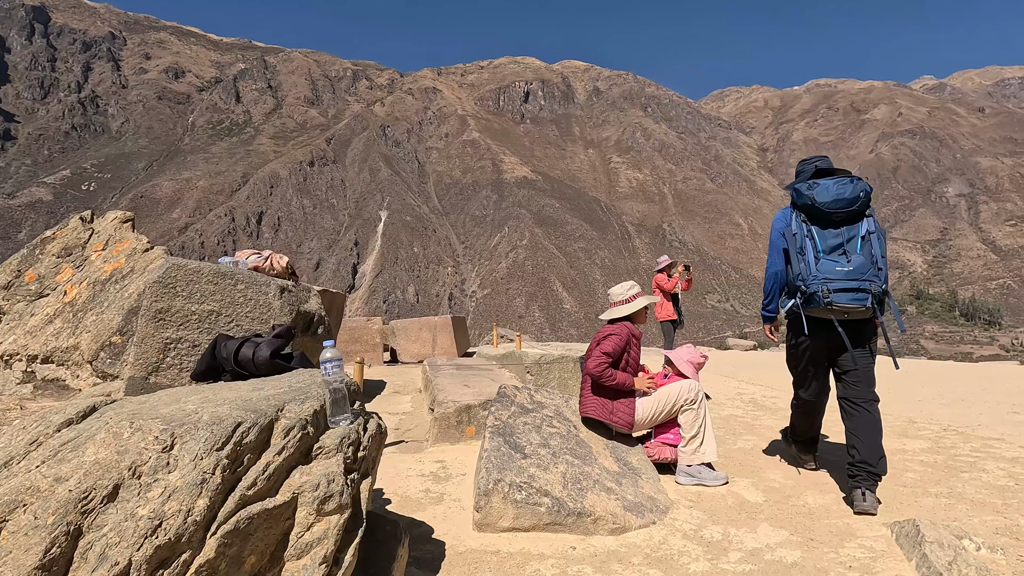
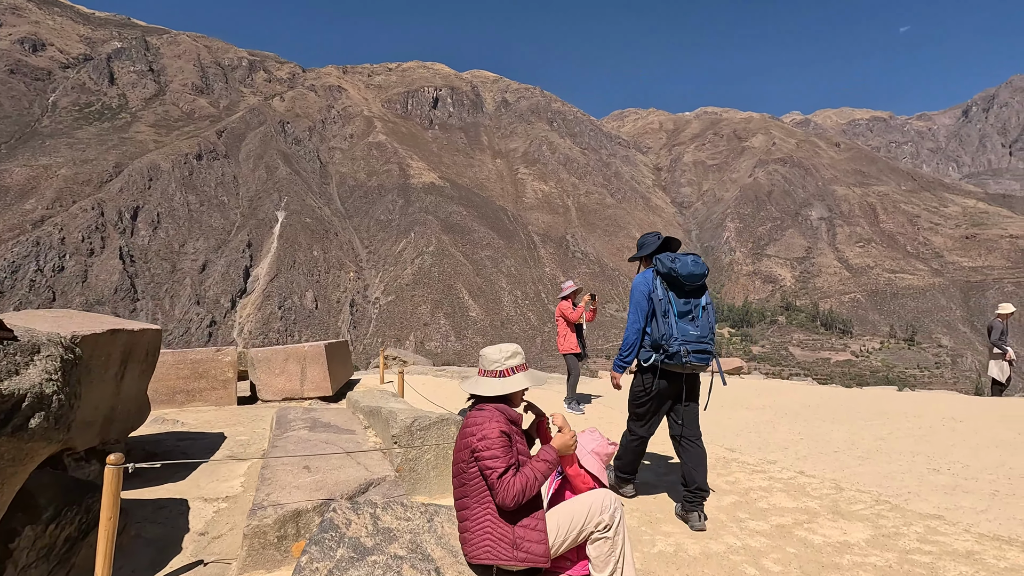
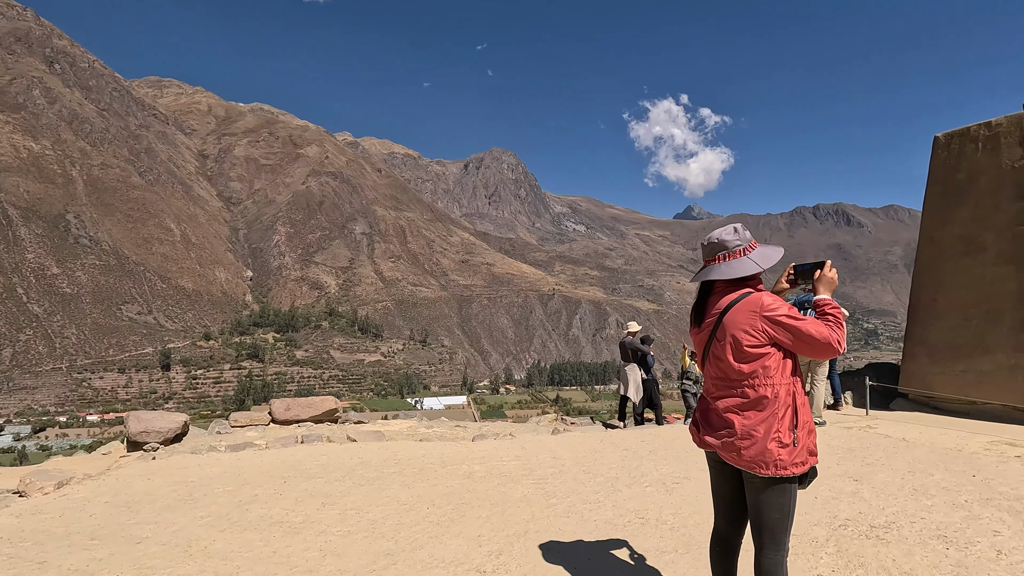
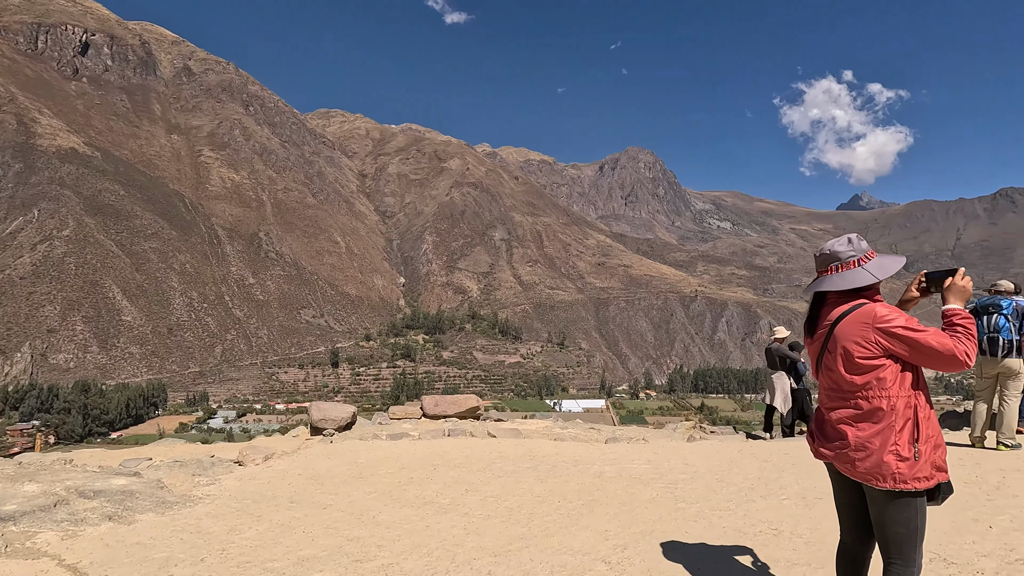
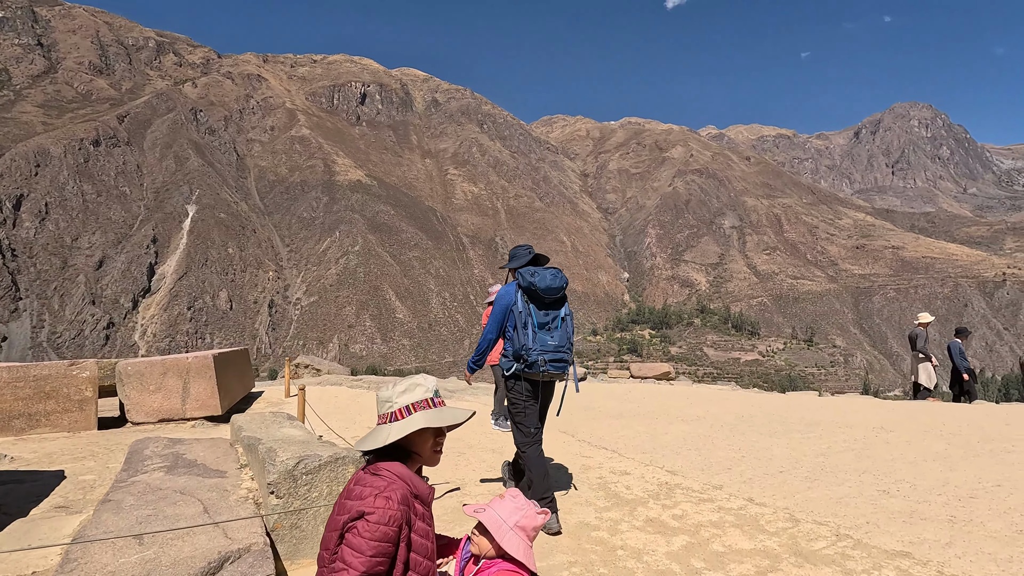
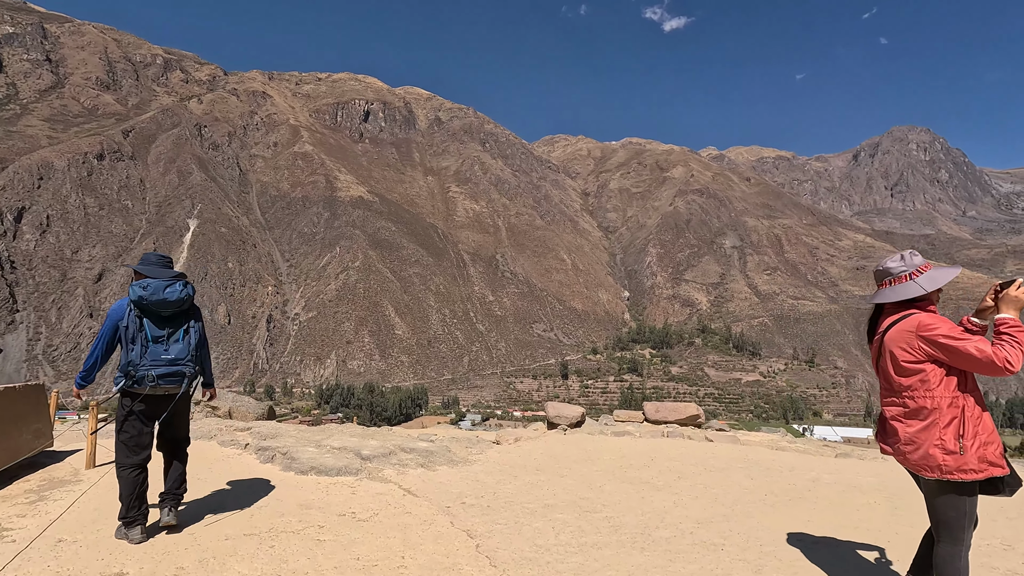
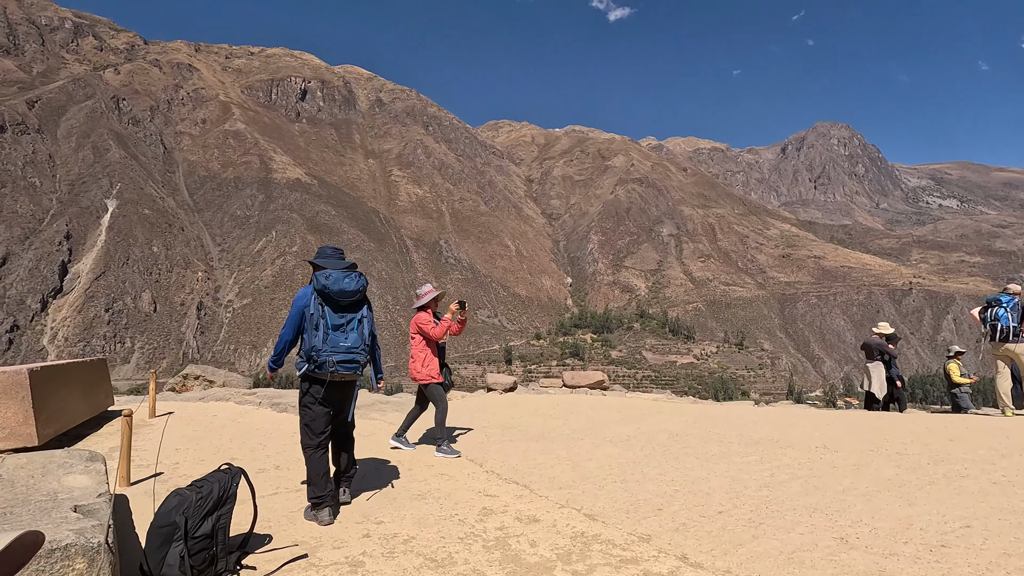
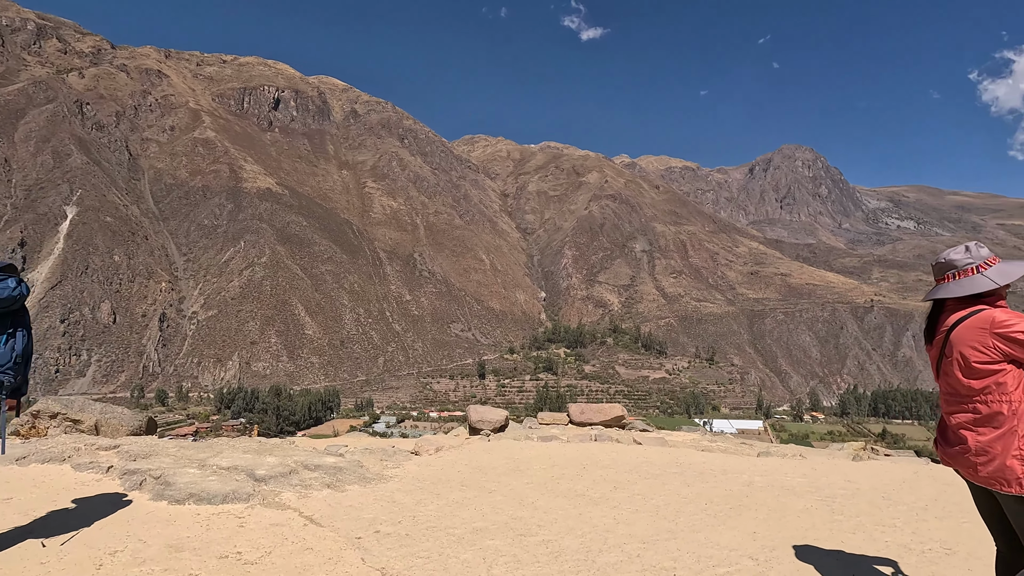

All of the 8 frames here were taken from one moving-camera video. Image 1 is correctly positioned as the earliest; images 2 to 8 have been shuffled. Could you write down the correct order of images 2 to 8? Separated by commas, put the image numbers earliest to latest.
2, 5, 7, 6, 8, 4, 3
